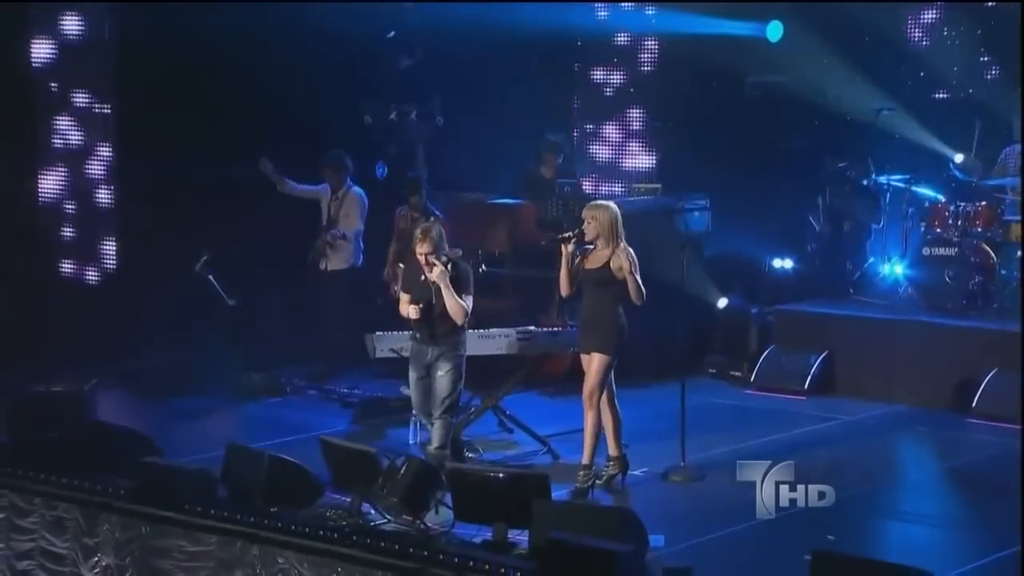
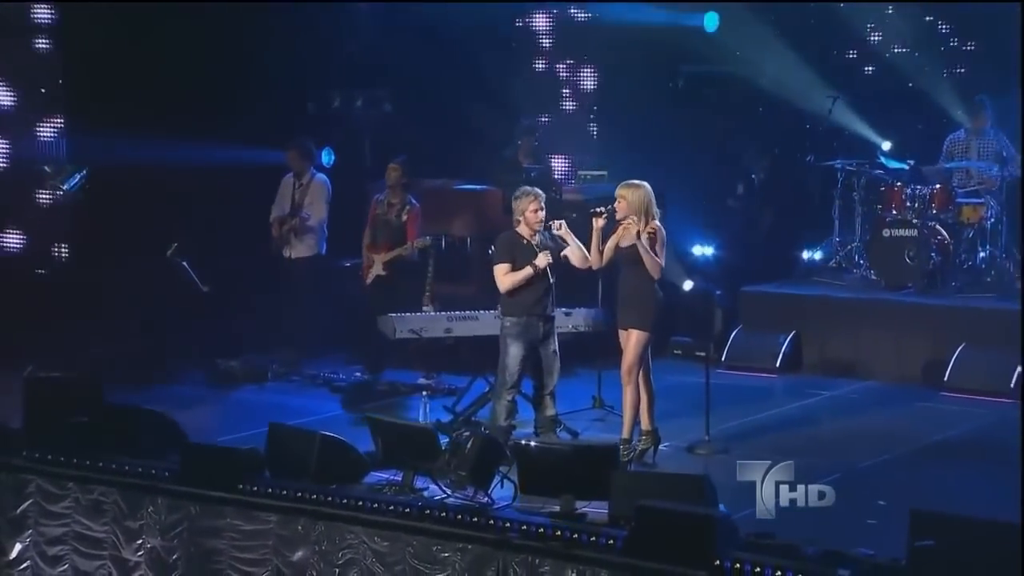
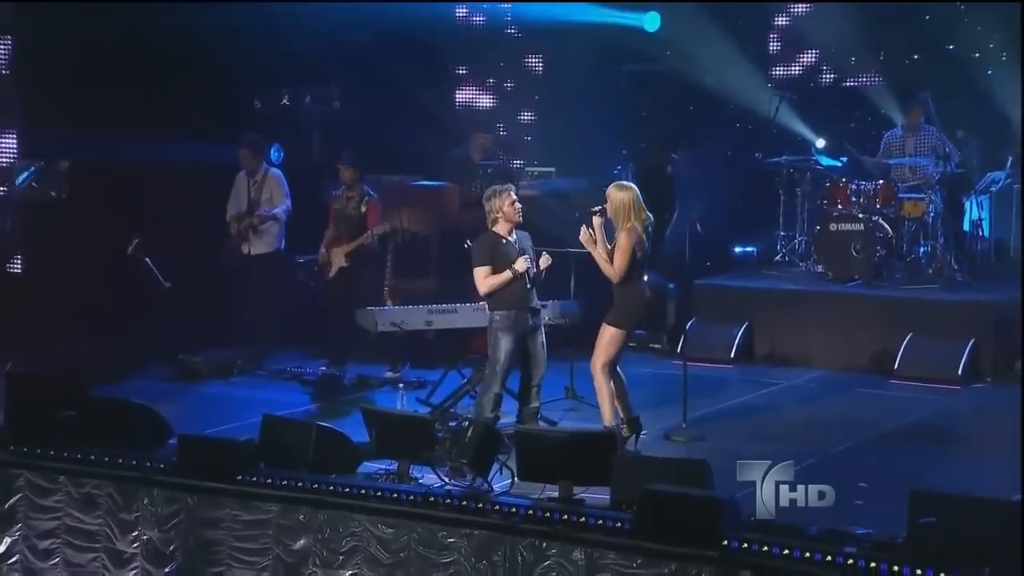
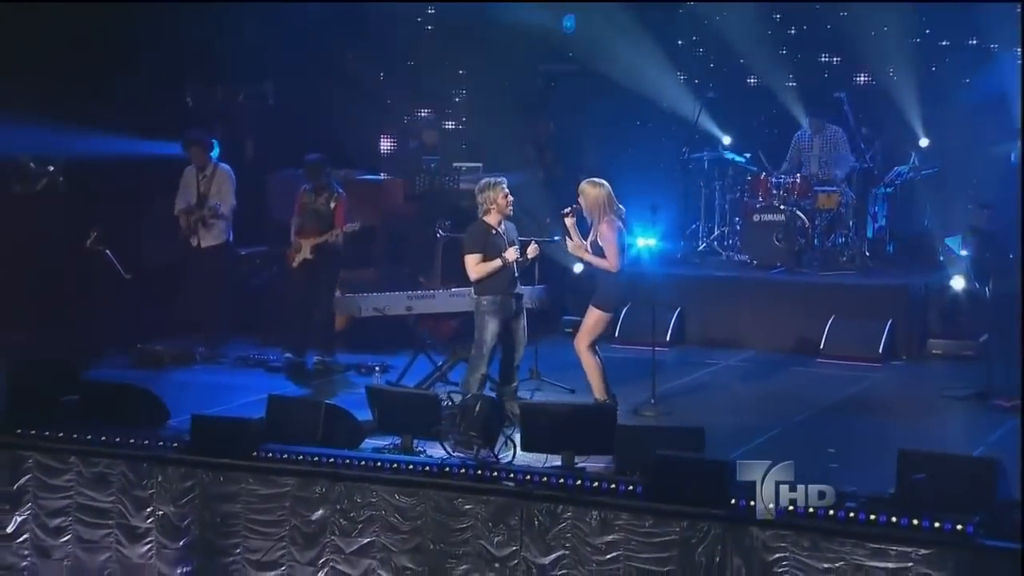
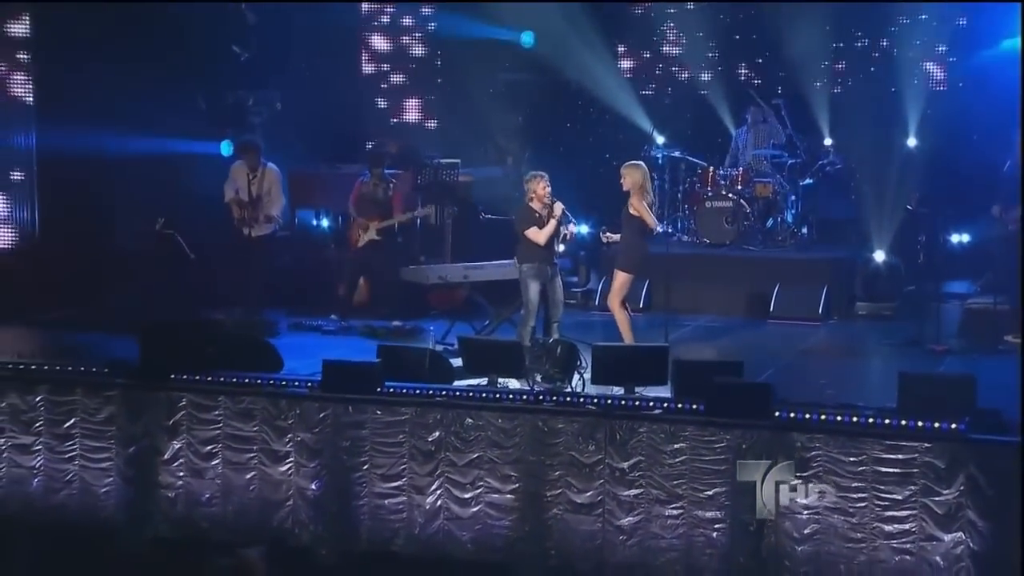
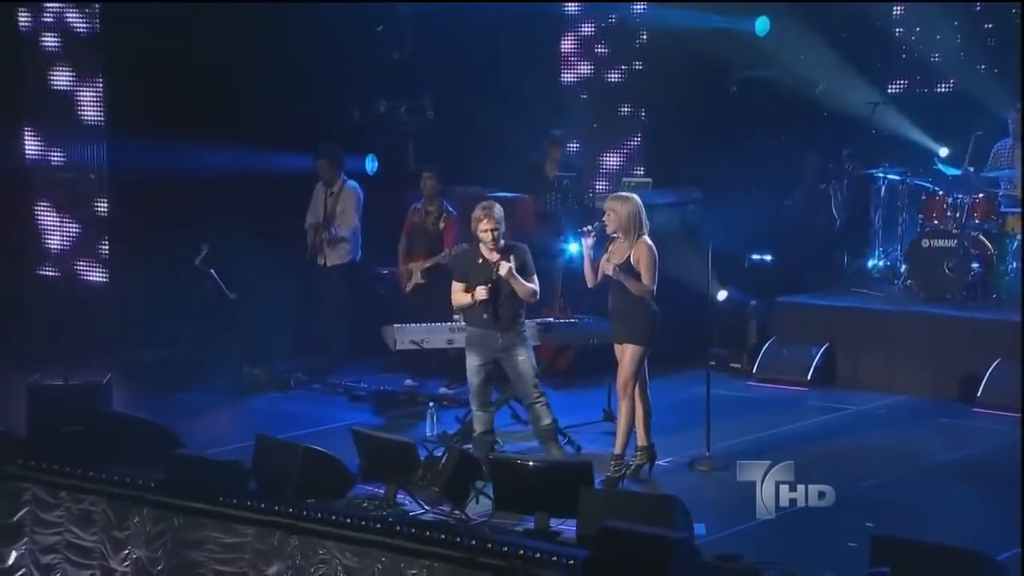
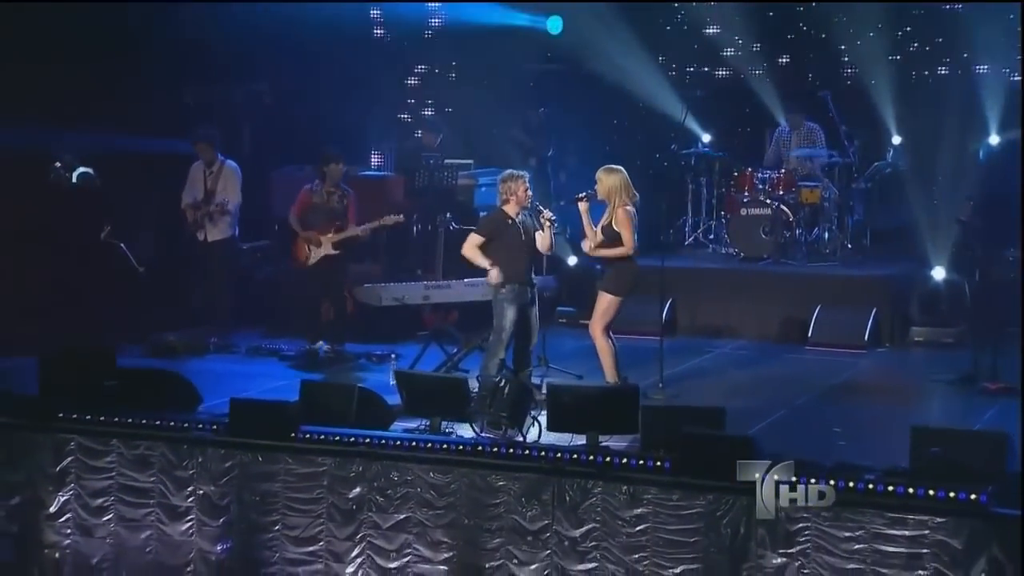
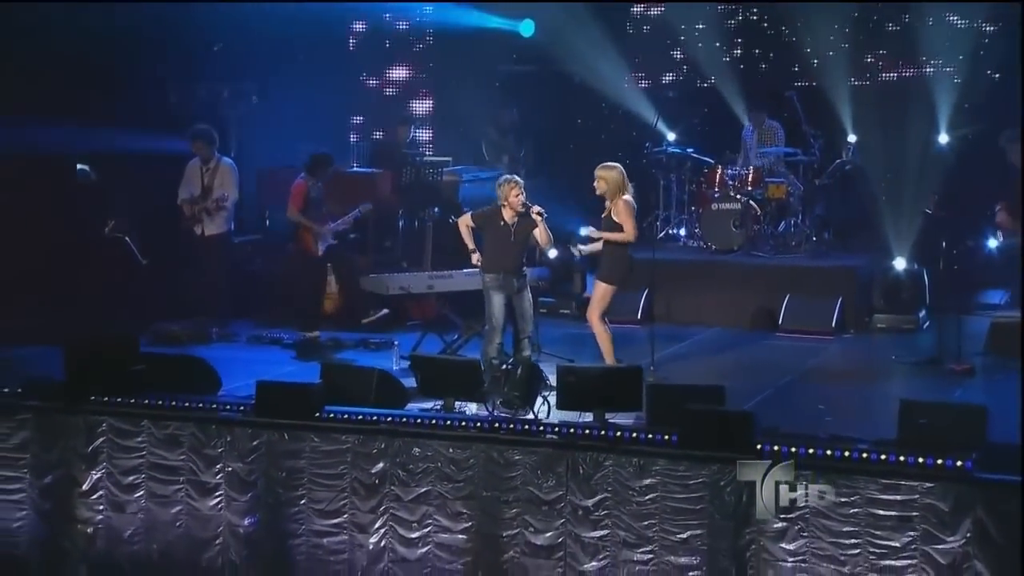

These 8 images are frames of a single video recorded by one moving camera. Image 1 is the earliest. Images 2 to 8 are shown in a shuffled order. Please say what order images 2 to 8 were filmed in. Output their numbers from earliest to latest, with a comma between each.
6, 2, 3, 4, 7, 8, 5
